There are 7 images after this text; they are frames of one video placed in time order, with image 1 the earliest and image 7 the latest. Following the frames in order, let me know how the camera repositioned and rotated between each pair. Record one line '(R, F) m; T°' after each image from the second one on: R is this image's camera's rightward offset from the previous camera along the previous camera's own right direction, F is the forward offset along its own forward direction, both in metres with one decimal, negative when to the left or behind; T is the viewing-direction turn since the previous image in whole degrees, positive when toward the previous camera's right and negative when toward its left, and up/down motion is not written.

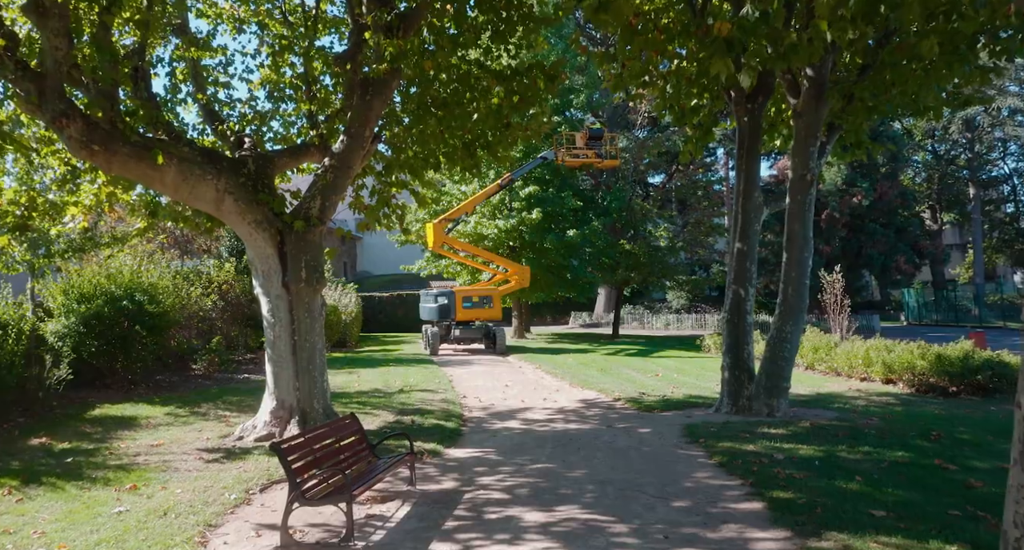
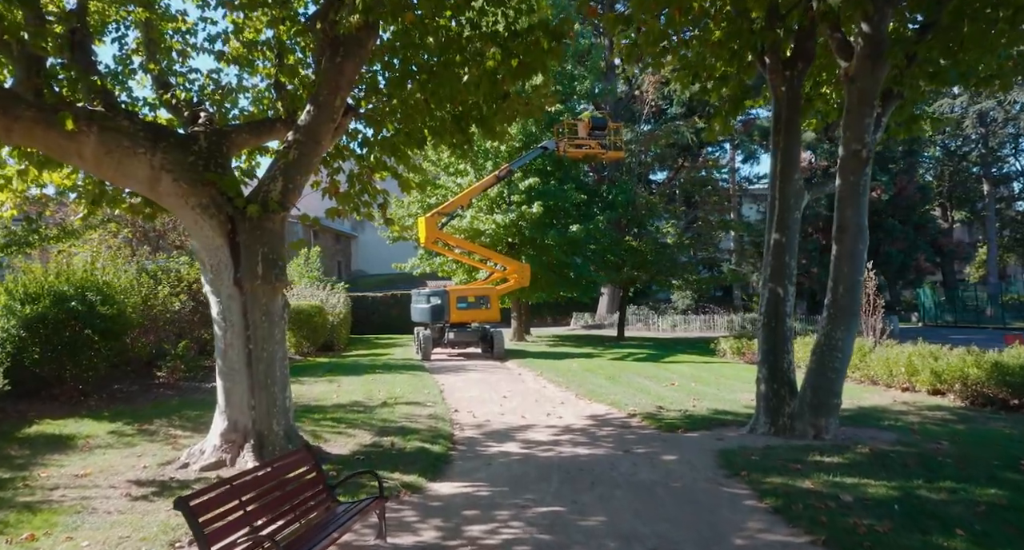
(0.0, +1.7) m; 0°
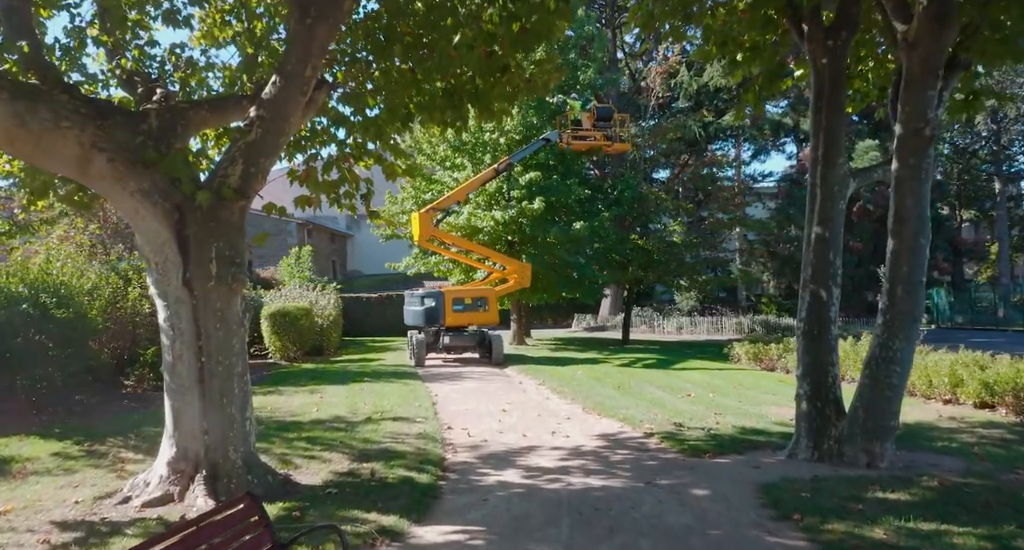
(0.0, +1.3) m; 0°
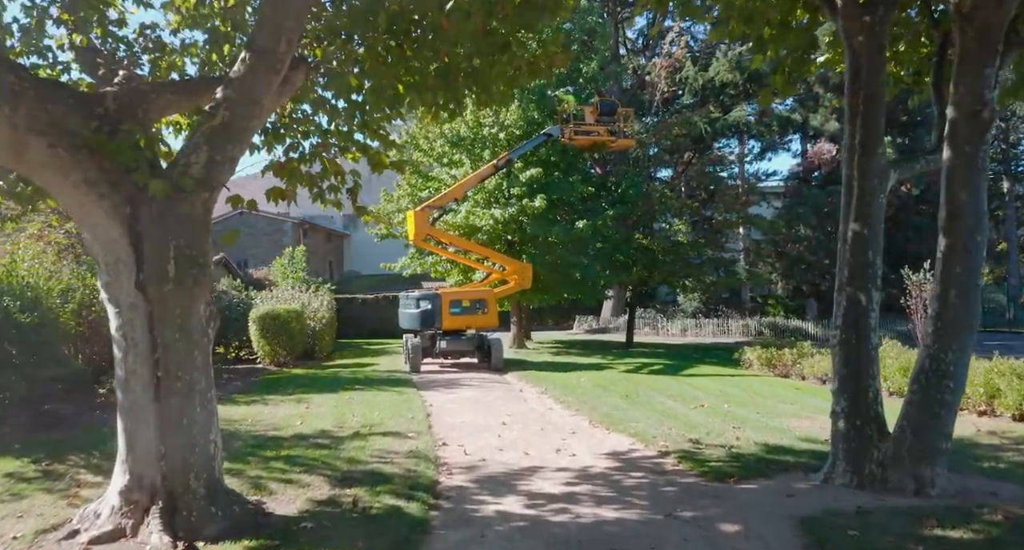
(0.0, +0.9) m; 0°
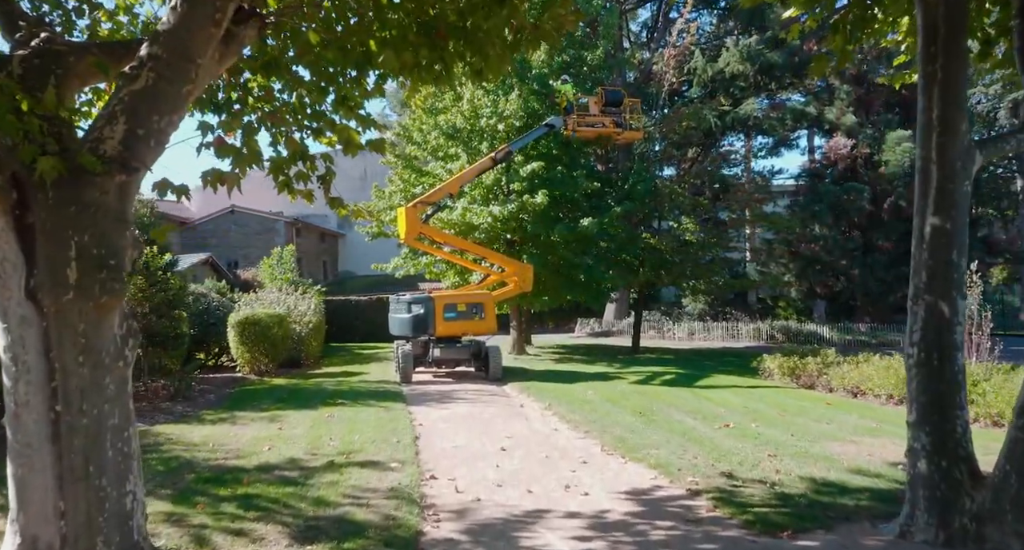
(0.0, +1.4) m; 0°
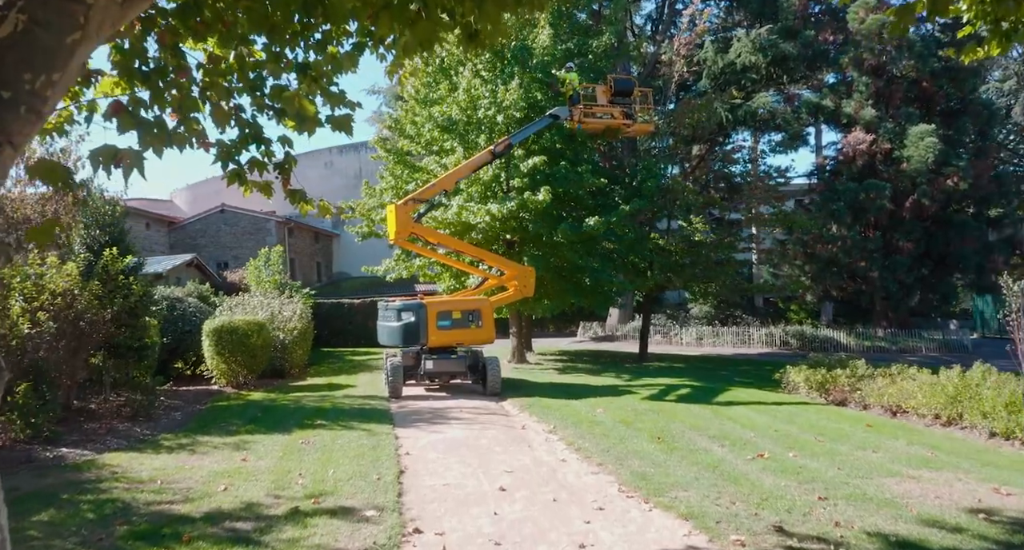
(0.0, +1.4) m; 0°
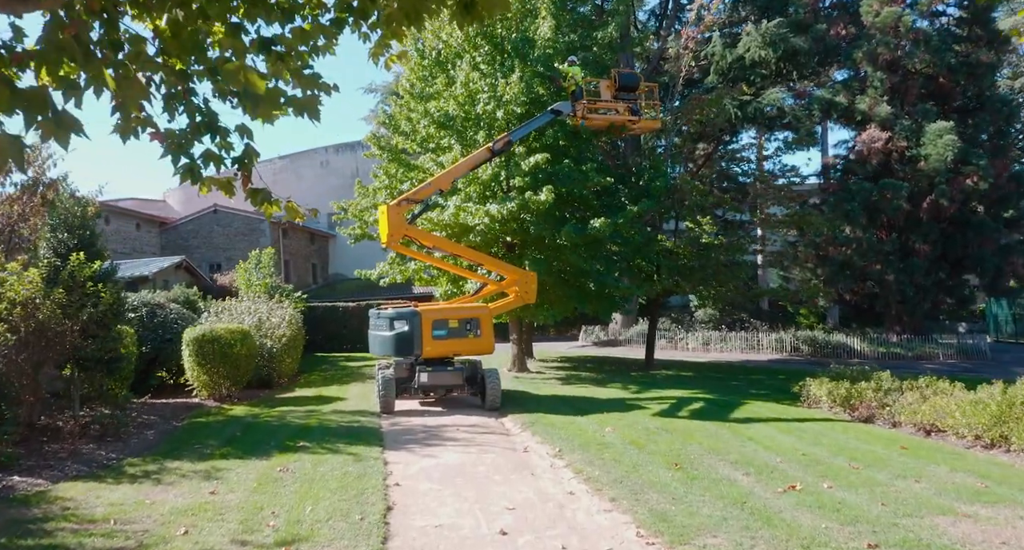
(0.0, +1.0) m; 0°
